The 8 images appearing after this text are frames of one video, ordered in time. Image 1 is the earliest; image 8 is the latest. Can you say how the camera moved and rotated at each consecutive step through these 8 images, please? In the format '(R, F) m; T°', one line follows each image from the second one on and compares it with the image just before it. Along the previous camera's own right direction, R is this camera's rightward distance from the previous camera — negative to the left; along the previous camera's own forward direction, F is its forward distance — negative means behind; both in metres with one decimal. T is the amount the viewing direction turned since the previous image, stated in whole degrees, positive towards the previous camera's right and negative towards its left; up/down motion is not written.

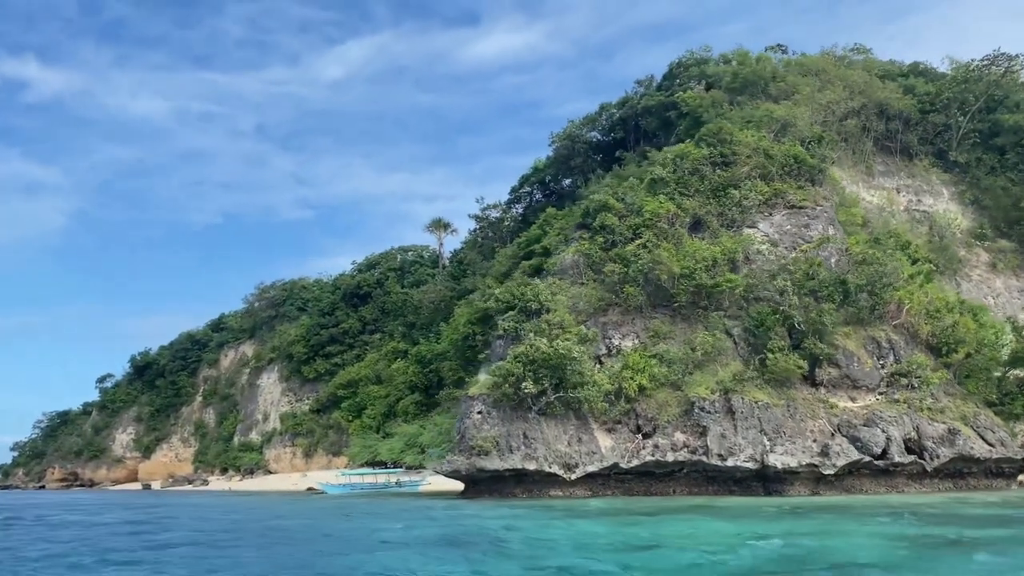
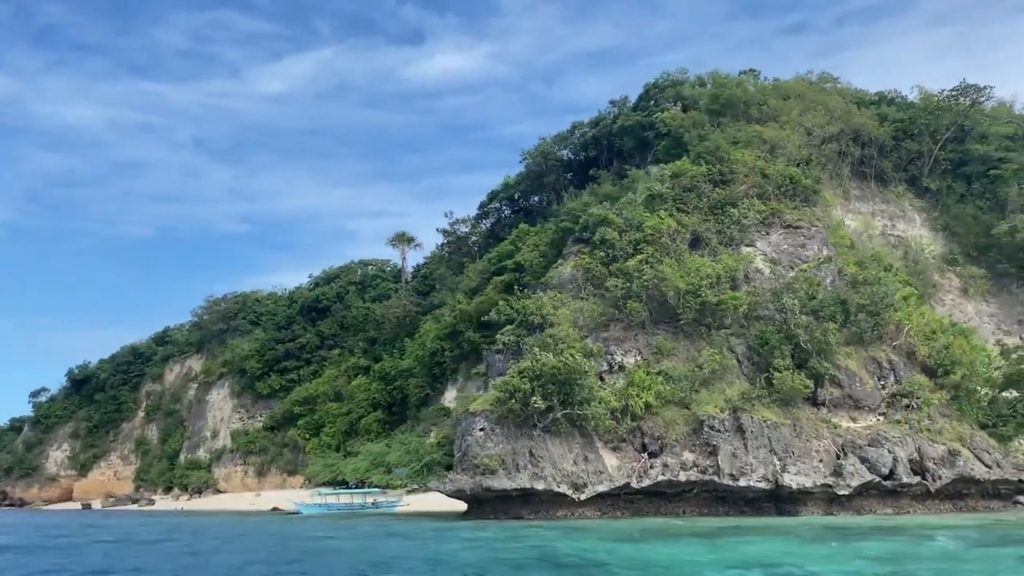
(-2.1, +0.8) m; +4°
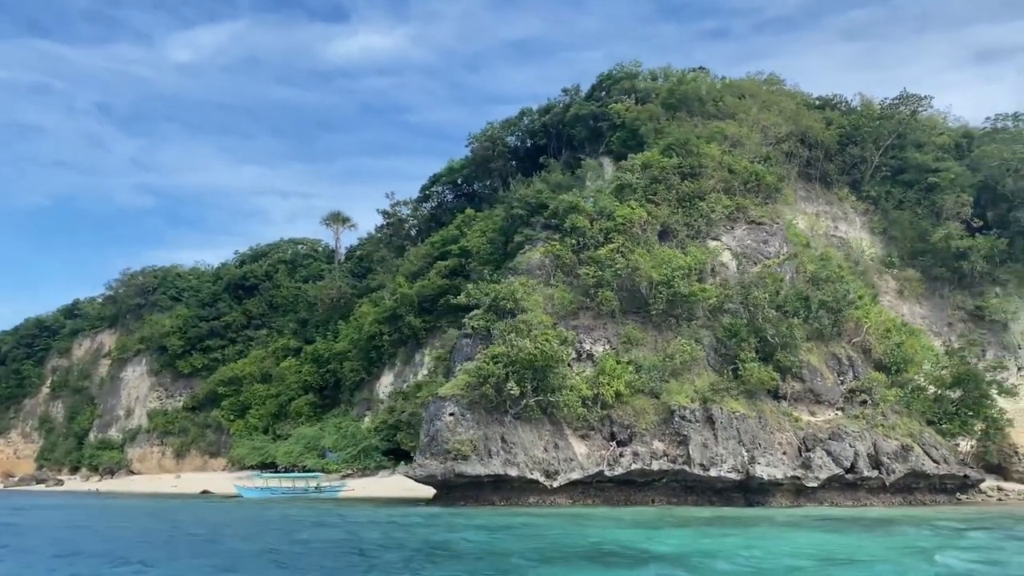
(-1.8, +0.6) m; +6°
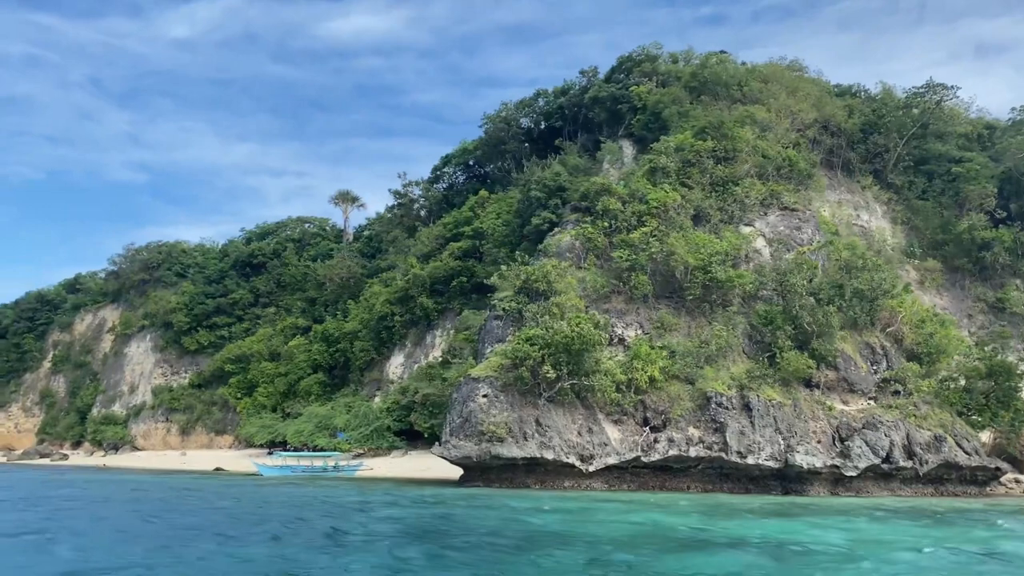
(-1.3, +0.4) m; 0°
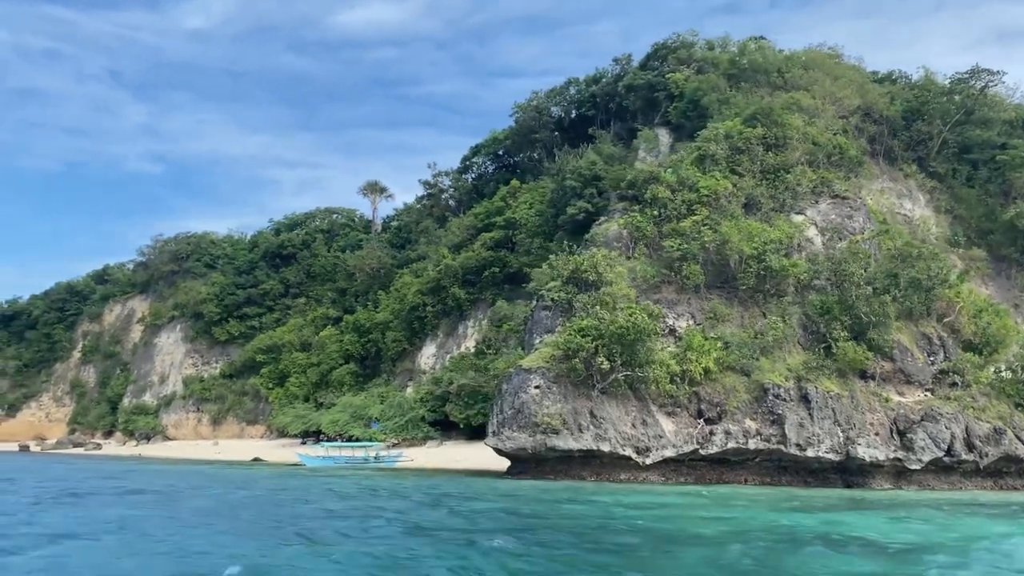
(-1.1, +0.3) m; -1°
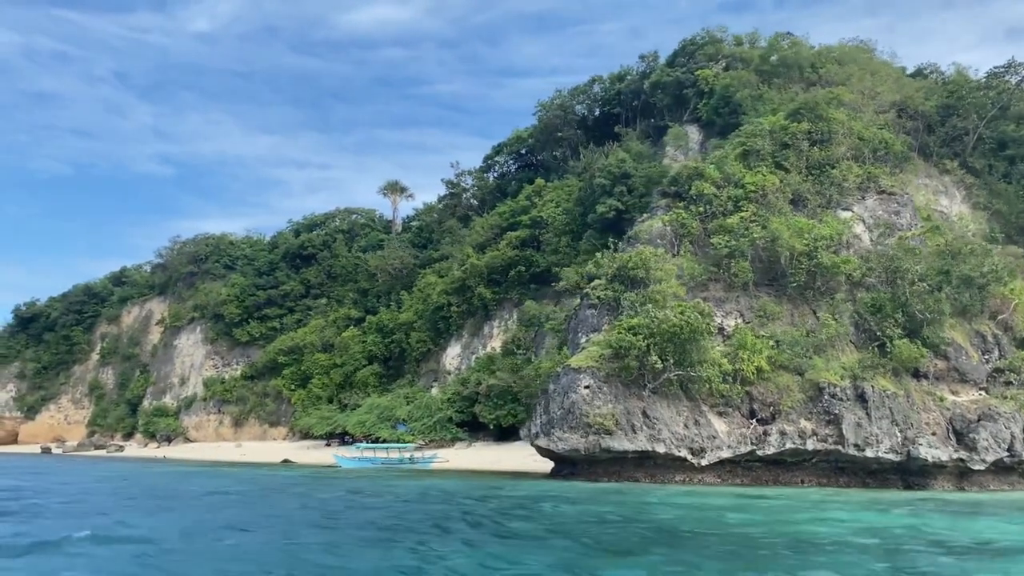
(-1.2, +0.4) m; -1°
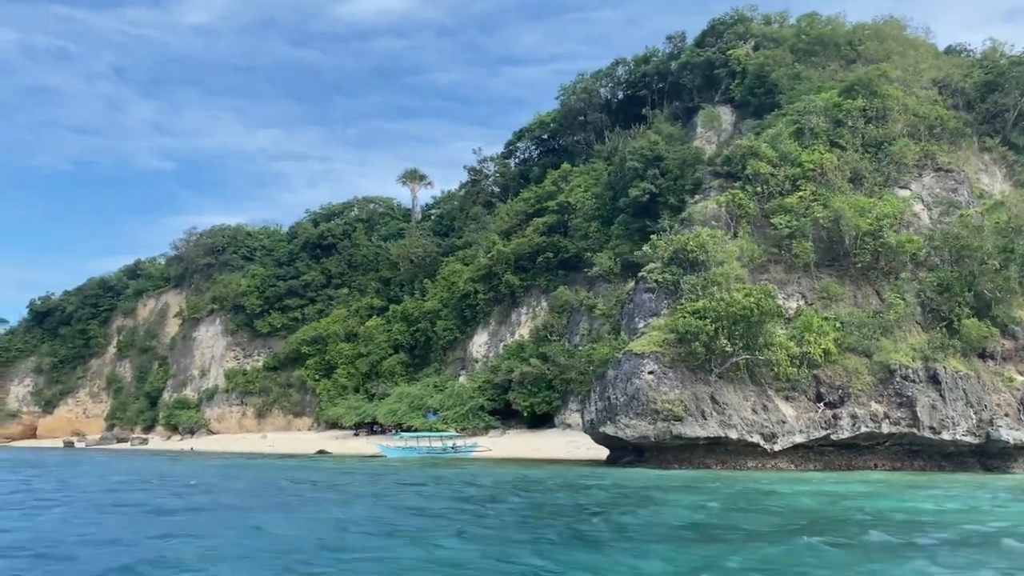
(-1.7, +0.6) m; 0°
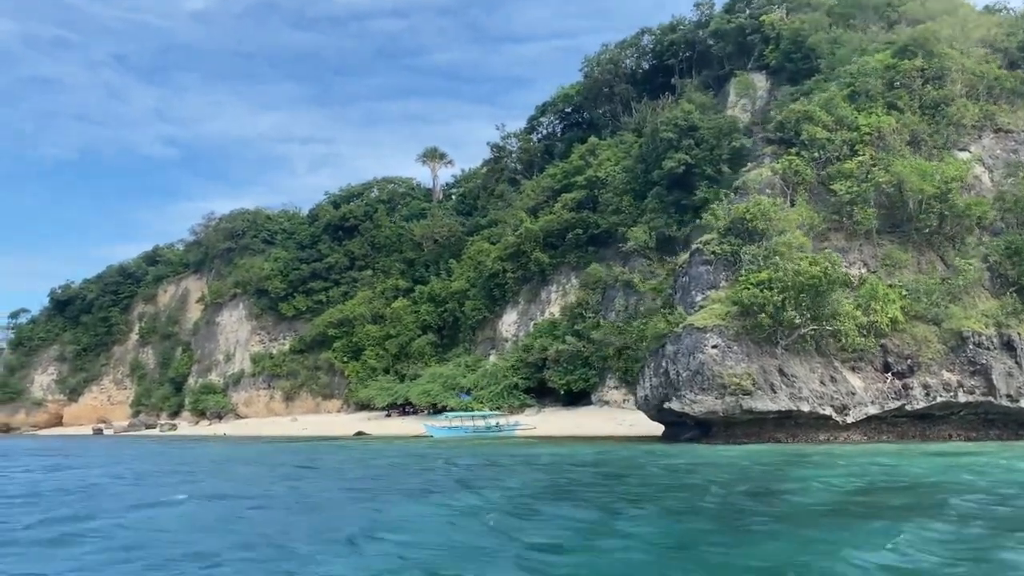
(-1.4, +0.6) m; -1°
